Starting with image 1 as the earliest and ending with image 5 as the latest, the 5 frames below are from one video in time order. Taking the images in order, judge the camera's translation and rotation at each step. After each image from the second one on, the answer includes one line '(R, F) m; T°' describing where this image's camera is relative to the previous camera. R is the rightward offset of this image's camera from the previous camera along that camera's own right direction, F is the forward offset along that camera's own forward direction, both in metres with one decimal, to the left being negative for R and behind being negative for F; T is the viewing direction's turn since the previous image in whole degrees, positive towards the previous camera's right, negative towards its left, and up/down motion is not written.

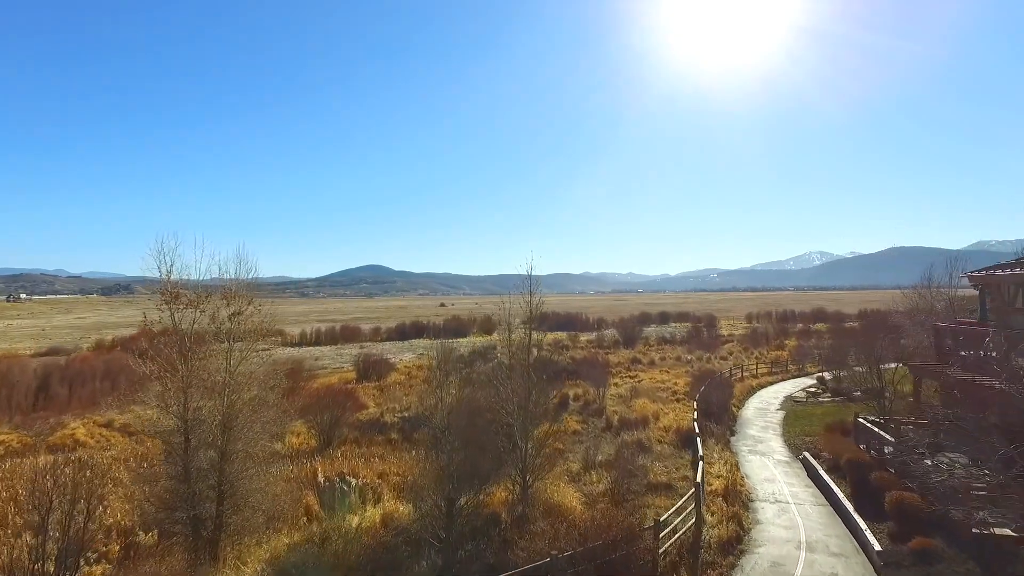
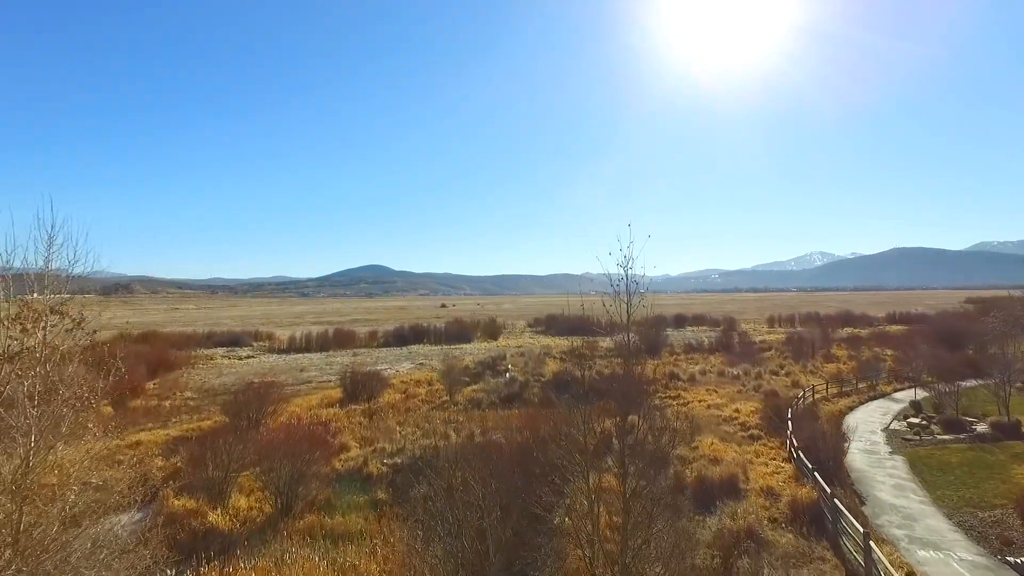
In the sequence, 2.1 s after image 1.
(-0.5, +4.1) m; 0°
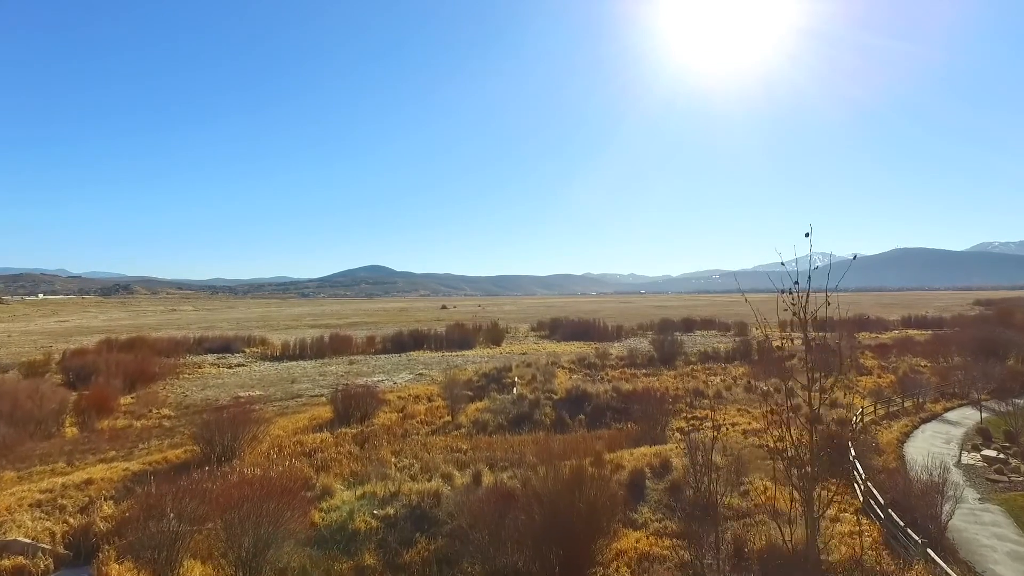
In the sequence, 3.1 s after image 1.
(-0.2, +2.1) m; 0°
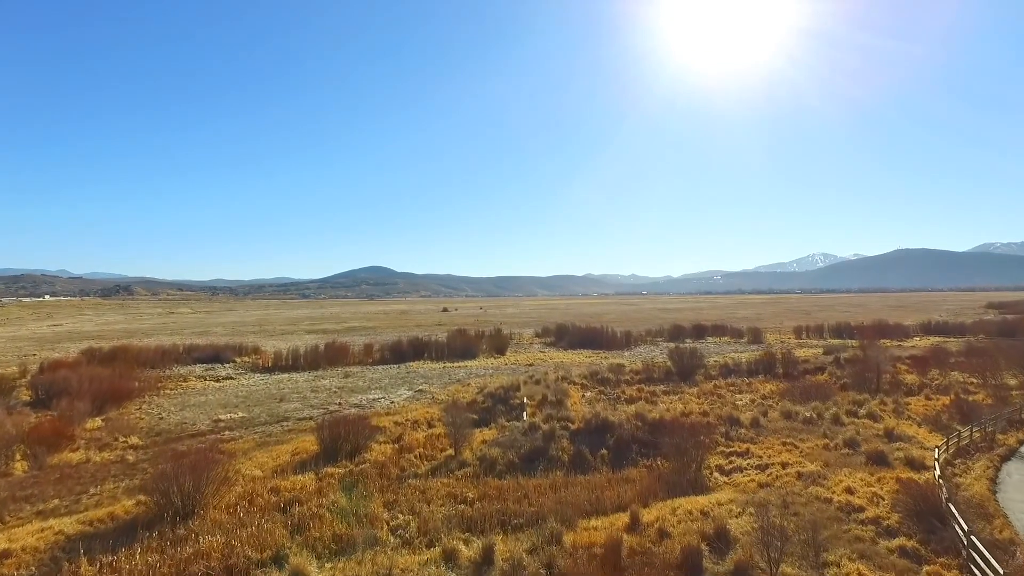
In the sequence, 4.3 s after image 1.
(-0.3, +2.4) m; 0°
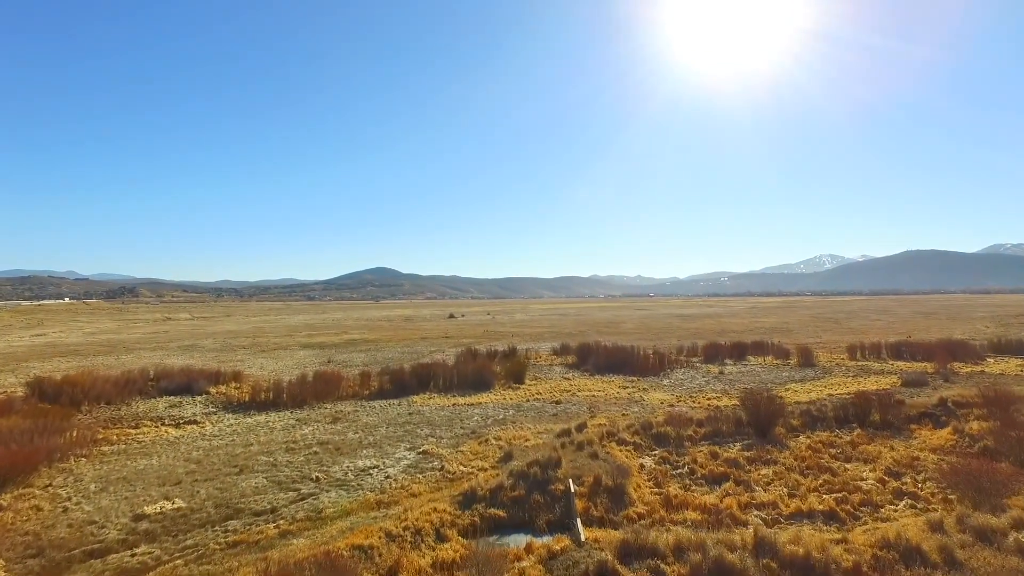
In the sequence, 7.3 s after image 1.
(-0.9, +6.5) m; 0°
